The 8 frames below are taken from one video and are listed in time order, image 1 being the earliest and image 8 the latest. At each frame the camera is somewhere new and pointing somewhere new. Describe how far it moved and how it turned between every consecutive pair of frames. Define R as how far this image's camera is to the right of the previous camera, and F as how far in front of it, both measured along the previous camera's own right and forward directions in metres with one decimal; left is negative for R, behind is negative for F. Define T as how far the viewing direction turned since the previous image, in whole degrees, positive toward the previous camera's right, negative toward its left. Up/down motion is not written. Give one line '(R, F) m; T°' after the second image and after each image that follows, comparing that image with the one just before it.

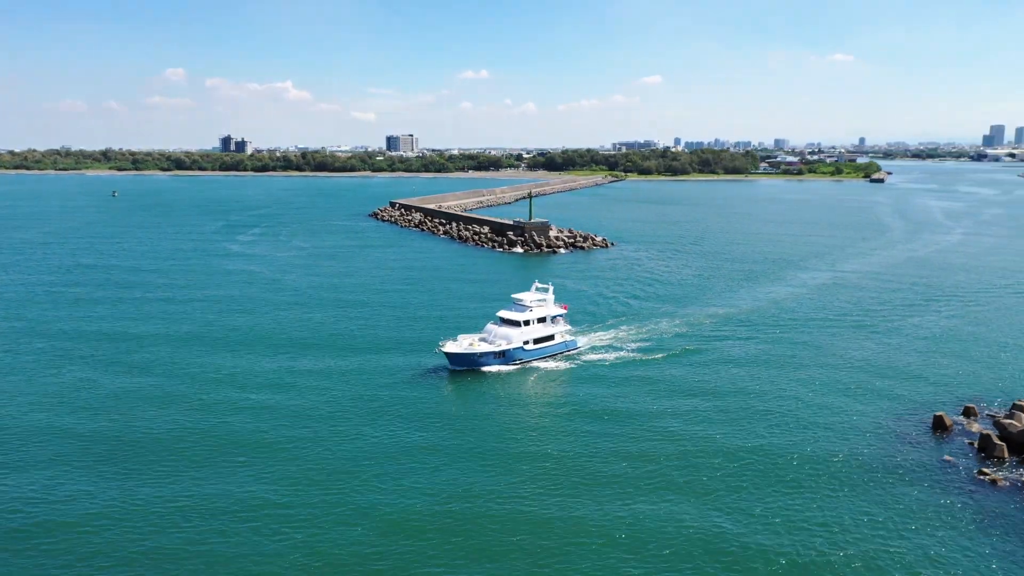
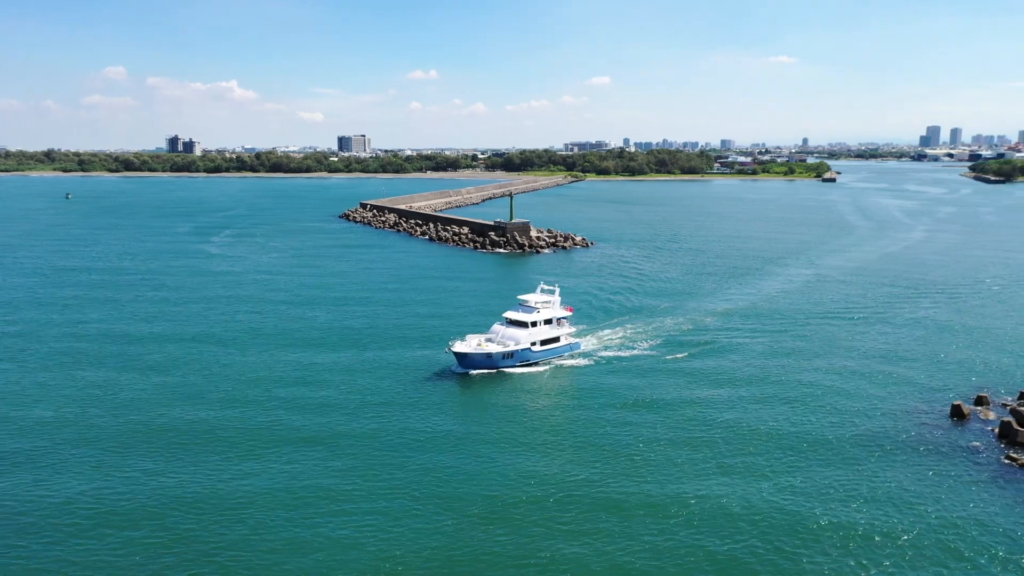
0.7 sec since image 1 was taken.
(-1.6, -0.1) m; +3°
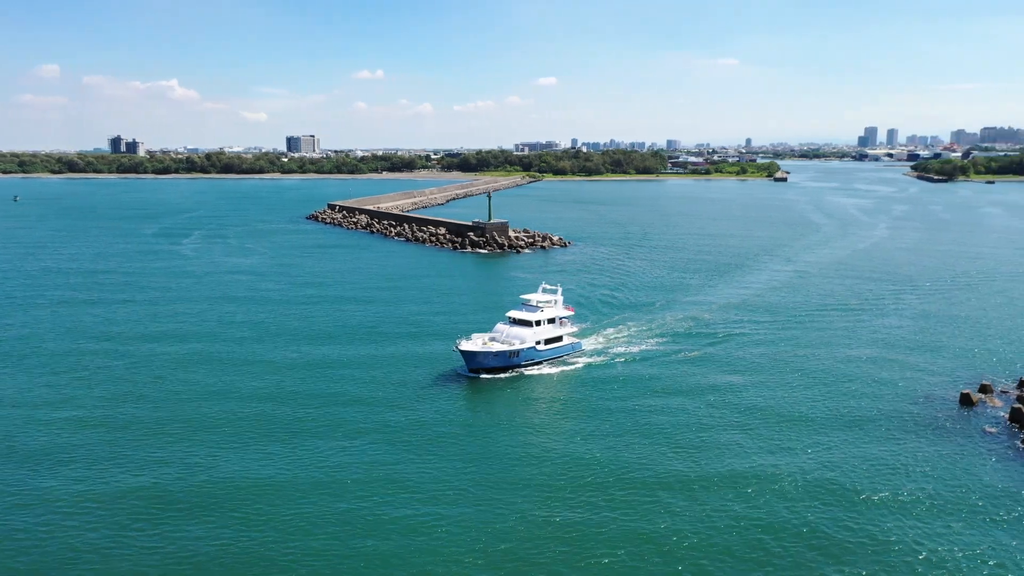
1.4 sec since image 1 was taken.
(-1.6, -0.2) m; +3°
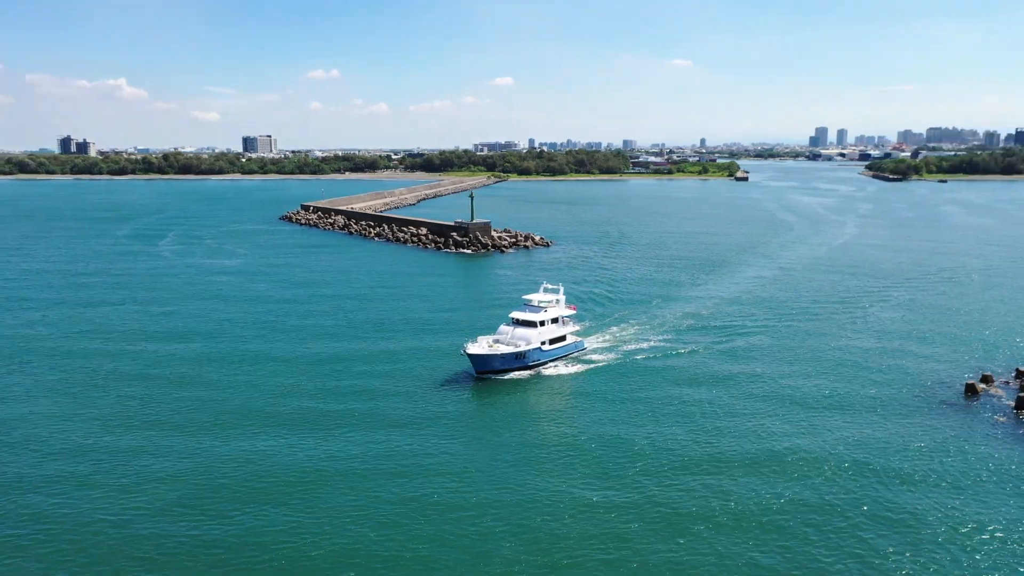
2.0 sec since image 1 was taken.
(-1.3, -0.2) m; +3°
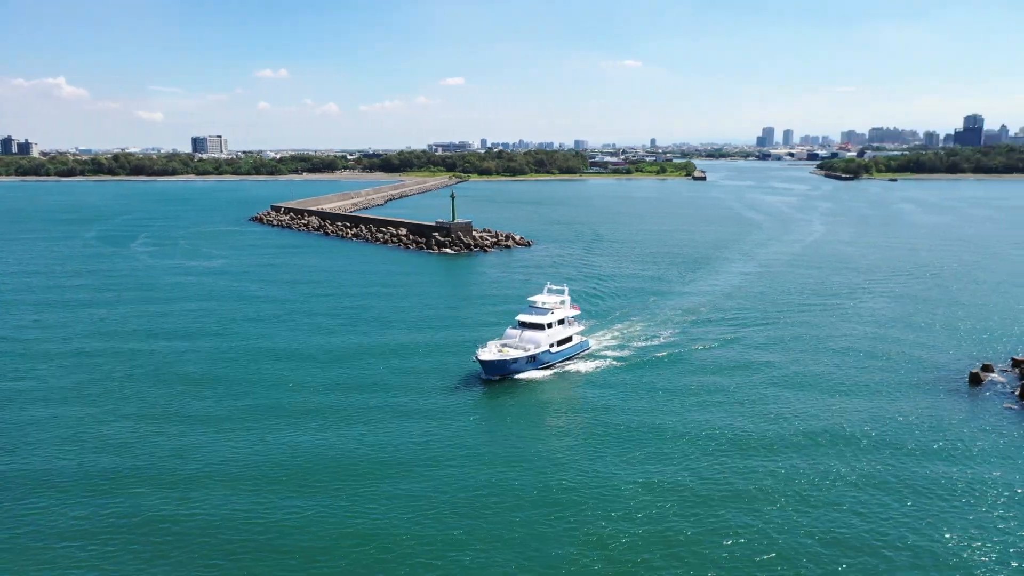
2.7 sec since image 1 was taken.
(-1.5, -0.2) m; +3°
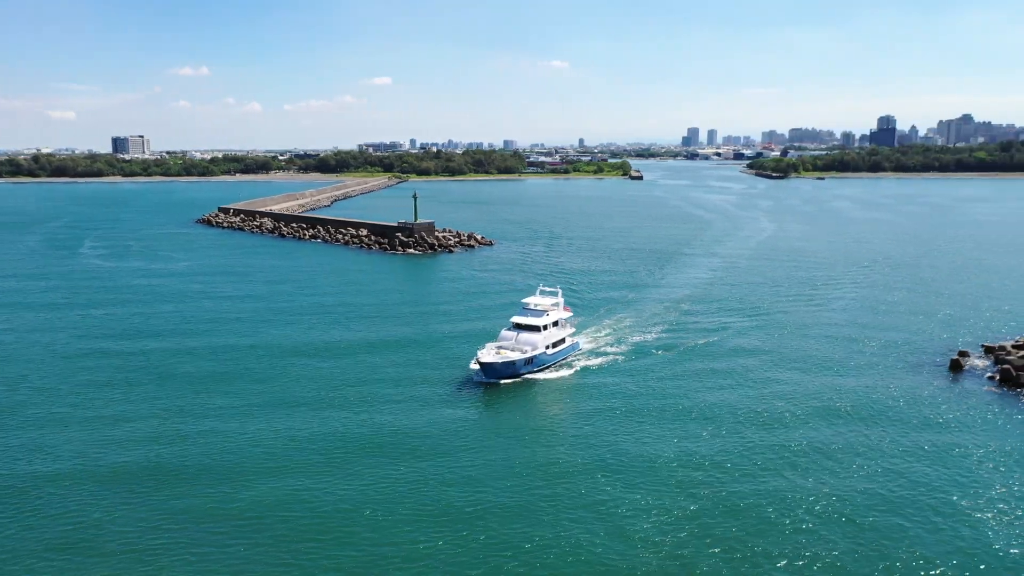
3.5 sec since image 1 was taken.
(-1.8, -0.2) m; +5°
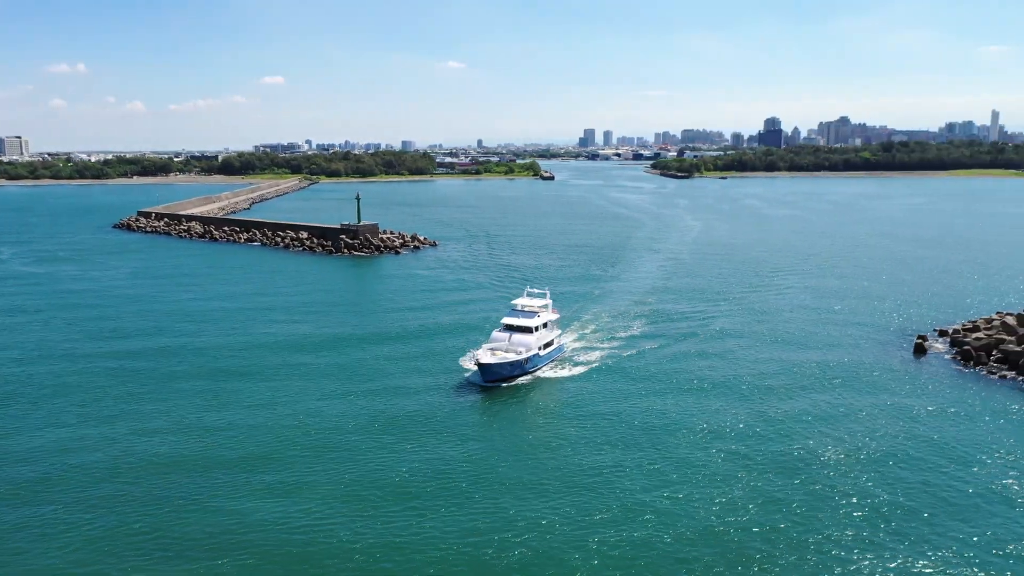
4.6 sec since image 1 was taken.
(-2.4, -0.3) m; +7°
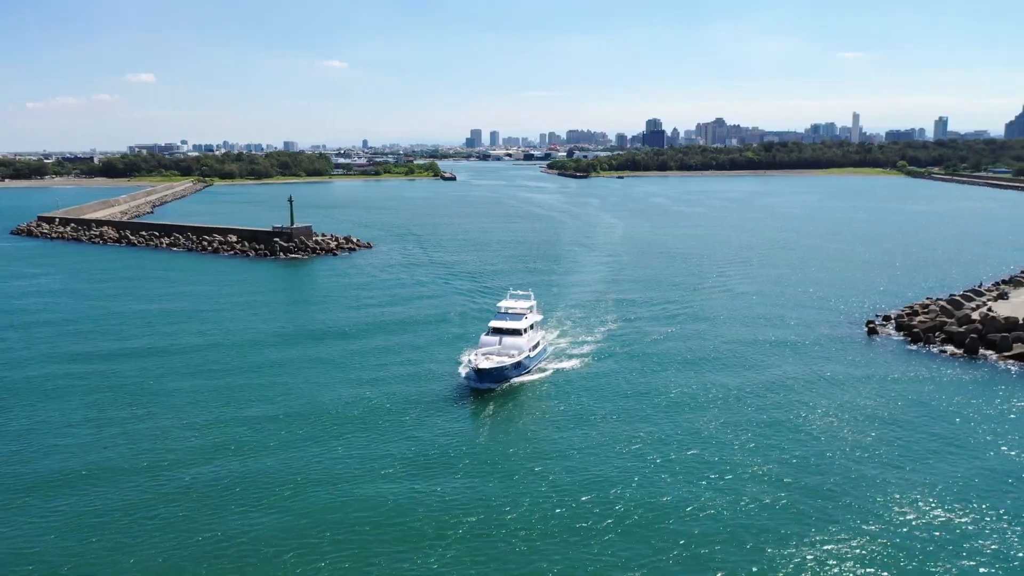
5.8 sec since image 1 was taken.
(-2.6, -0.4) m; +8°
